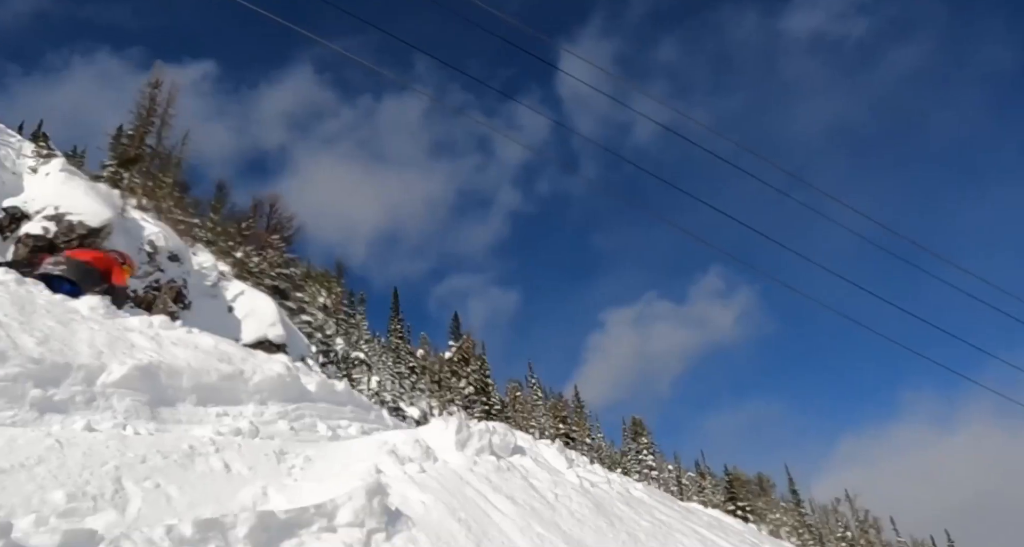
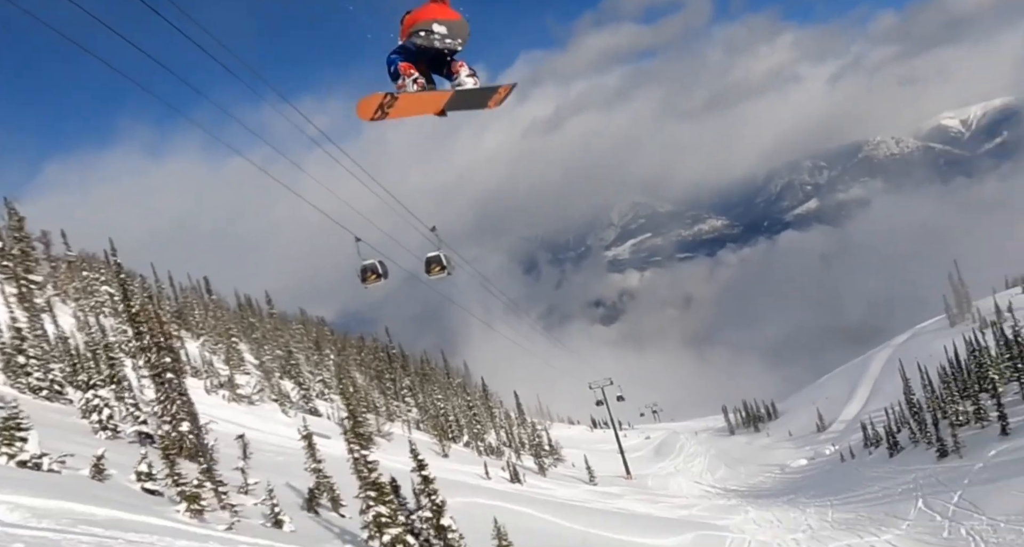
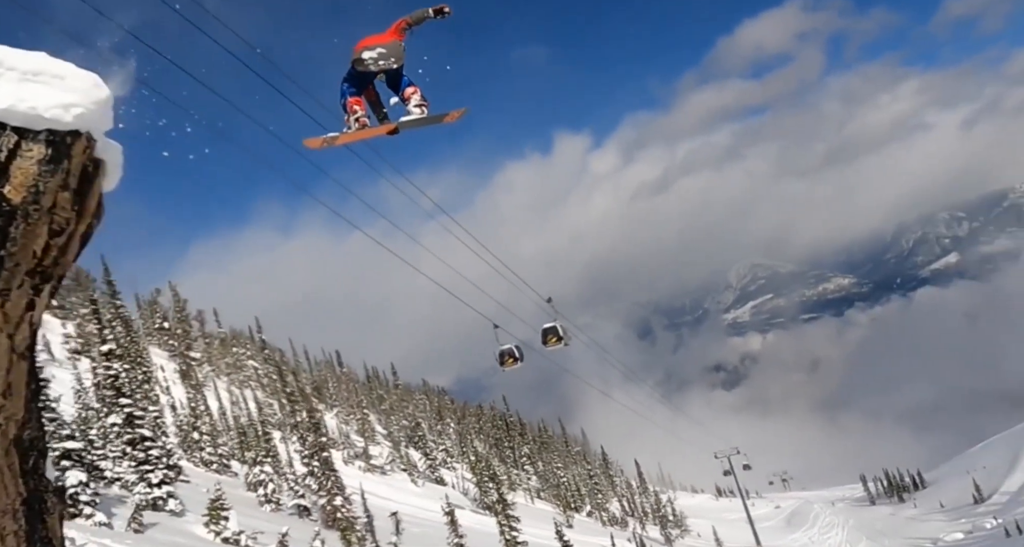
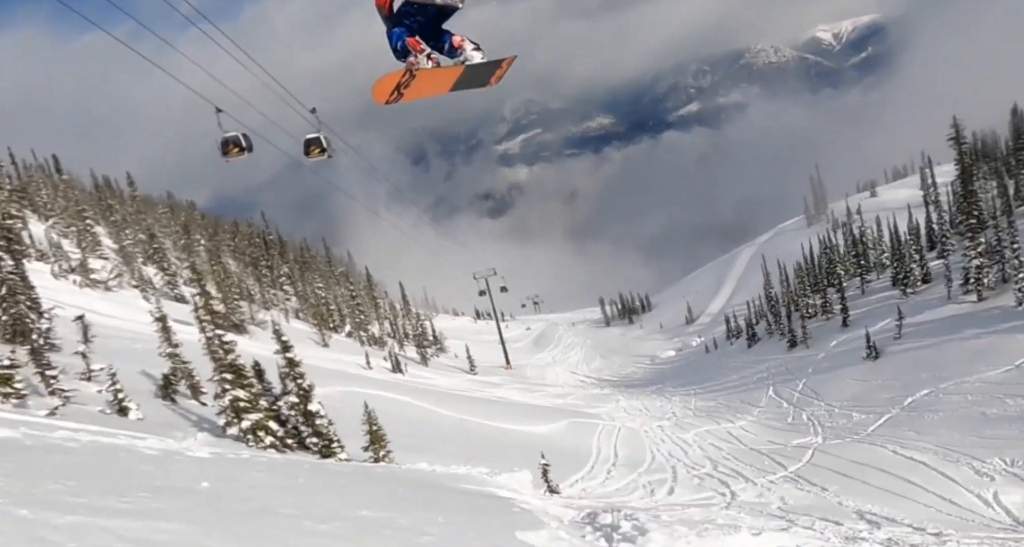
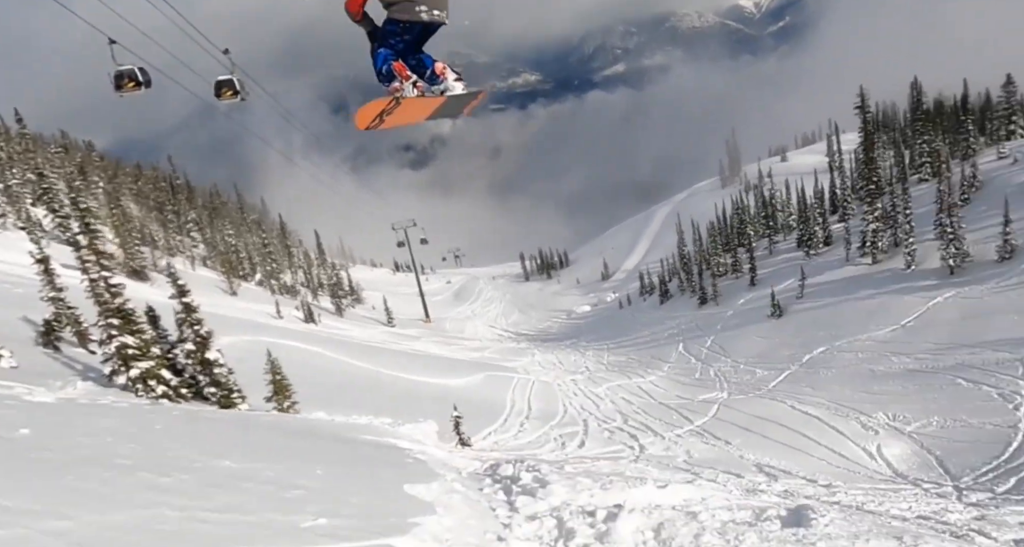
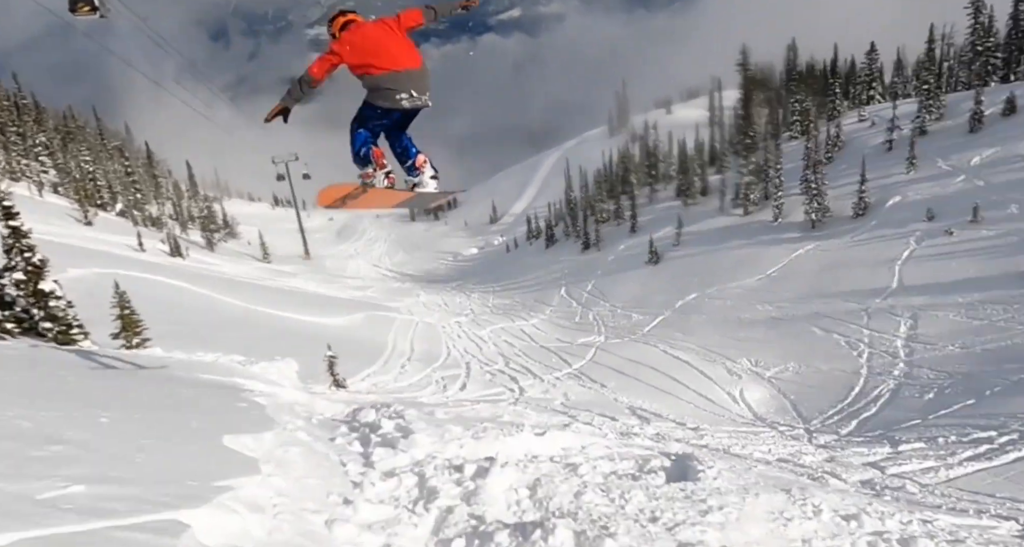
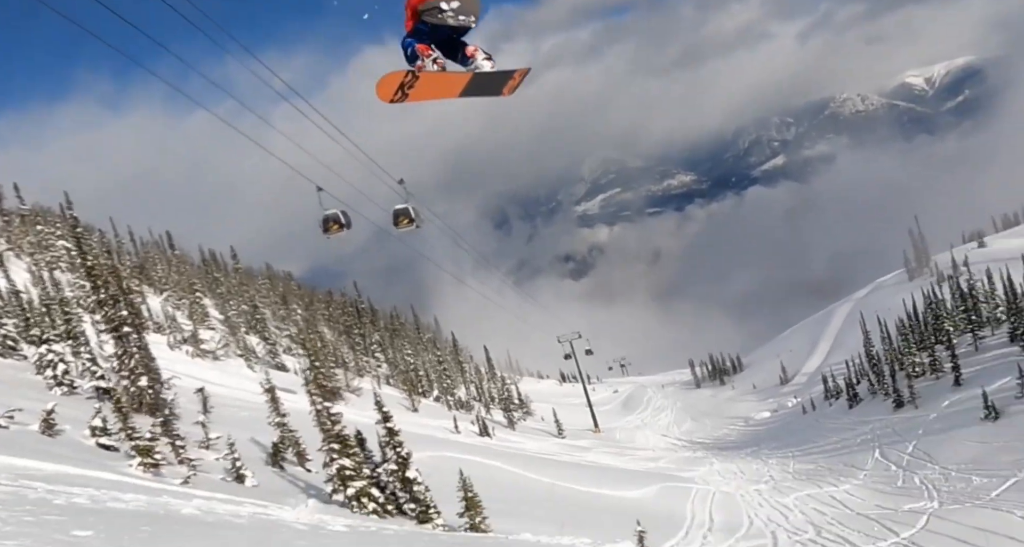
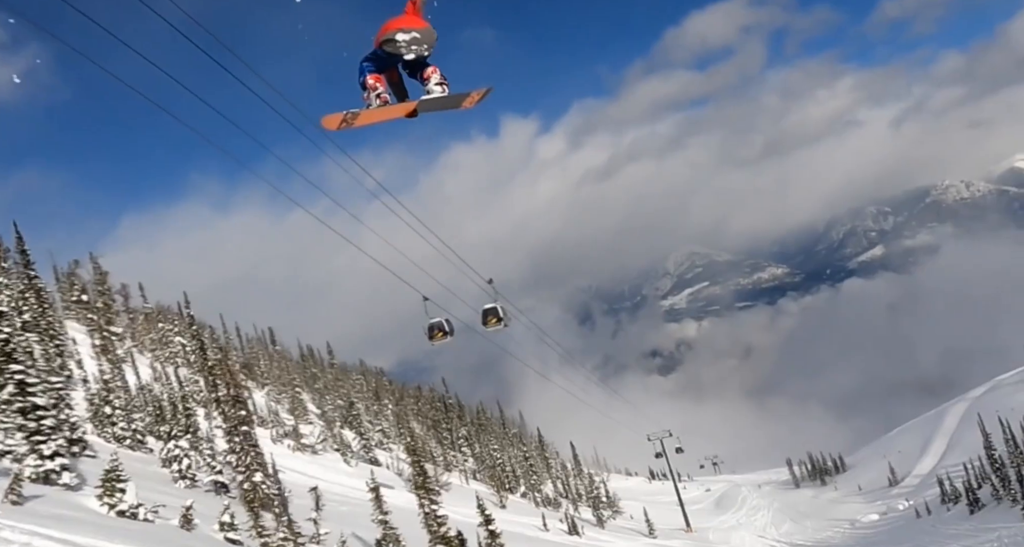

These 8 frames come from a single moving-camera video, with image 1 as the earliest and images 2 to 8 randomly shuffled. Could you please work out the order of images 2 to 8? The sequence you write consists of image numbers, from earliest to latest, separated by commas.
3, 8, 2, 7, 4, 5, 6
